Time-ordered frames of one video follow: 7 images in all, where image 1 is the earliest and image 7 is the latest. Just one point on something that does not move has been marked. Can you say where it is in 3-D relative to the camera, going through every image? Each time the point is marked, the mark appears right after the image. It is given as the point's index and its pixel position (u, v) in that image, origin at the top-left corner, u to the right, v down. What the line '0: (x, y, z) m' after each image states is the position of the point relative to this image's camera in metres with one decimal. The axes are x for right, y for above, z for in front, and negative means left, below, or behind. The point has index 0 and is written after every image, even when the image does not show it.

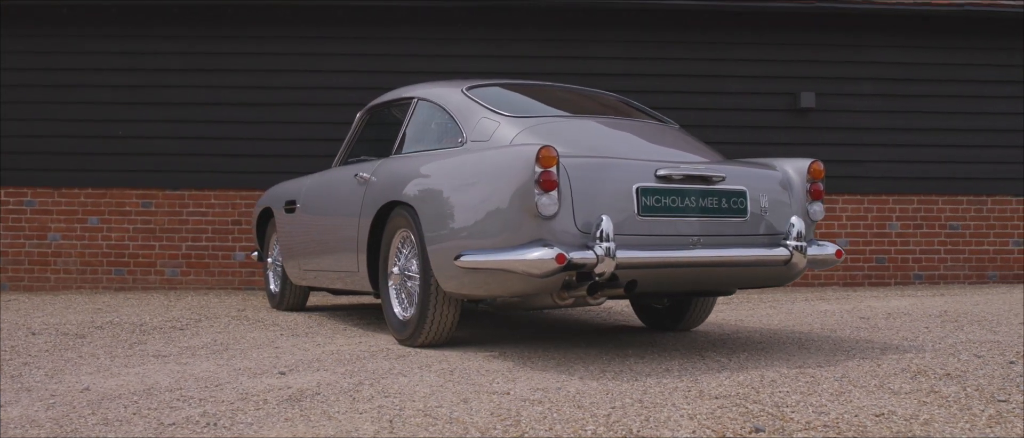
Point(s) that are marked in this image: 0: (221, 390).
0: (-1.0, -0.6, +3.7) m
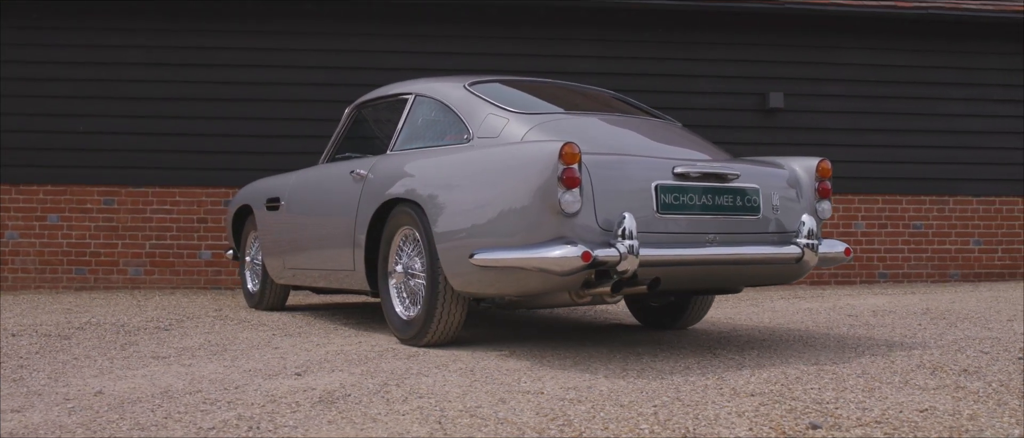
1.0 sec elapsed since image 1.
0: (-0.9, -0.6, +3.6) m
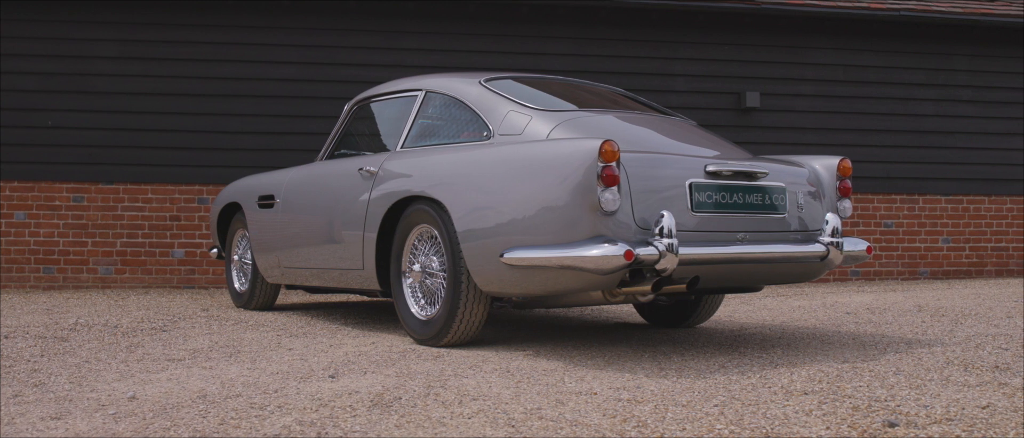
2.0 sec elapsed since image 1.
0: (-0.8, -0.6, +3.5) m
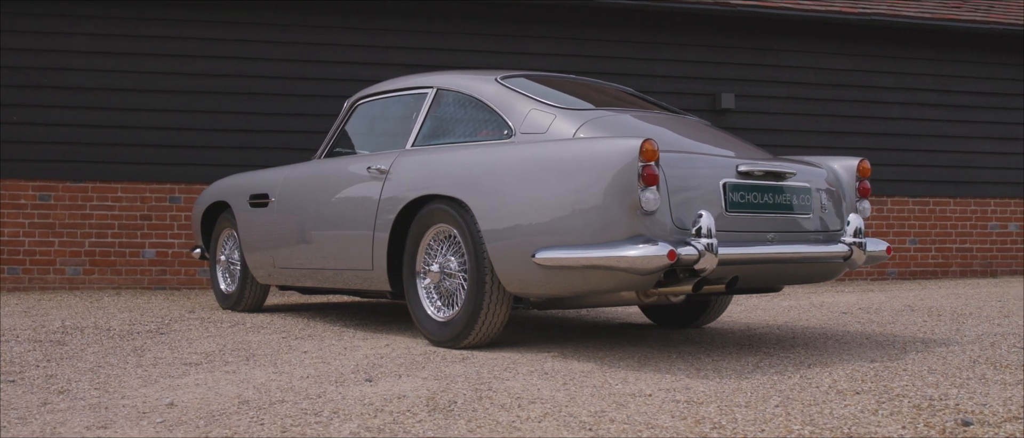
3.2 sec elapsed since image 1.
0: (-0.6, -0.6, +3.4) m
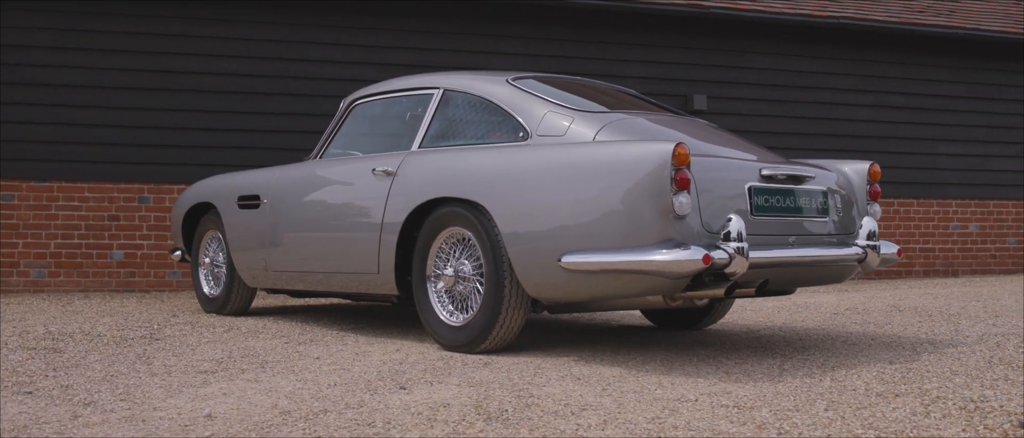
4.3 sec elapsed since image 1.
0: (-0.4, -0.6, +3.3) m
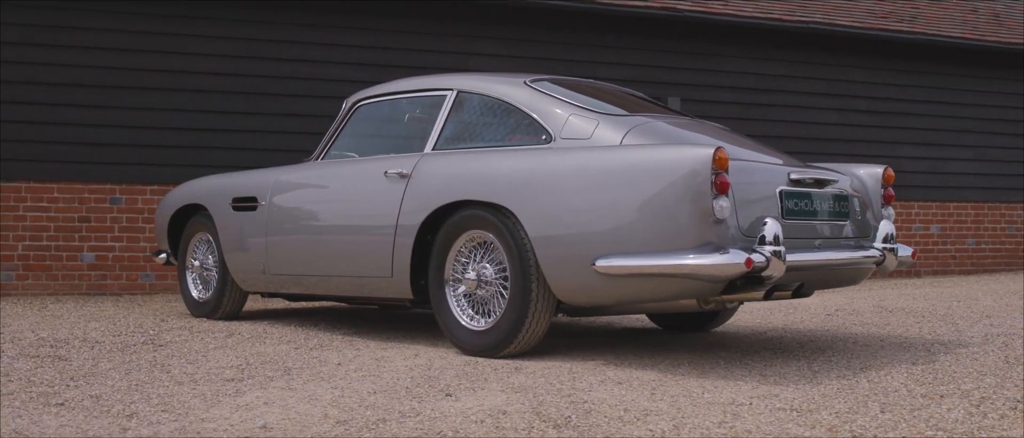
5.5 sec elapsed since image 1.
0: (-0.2, -0.6, +3.2) m
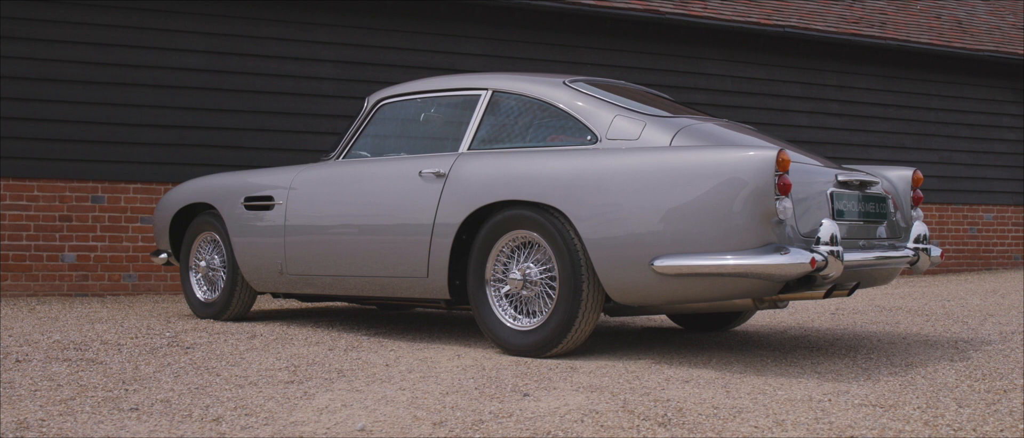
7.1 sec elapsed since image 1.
0: (0.0, -0.6, +3.2) m
